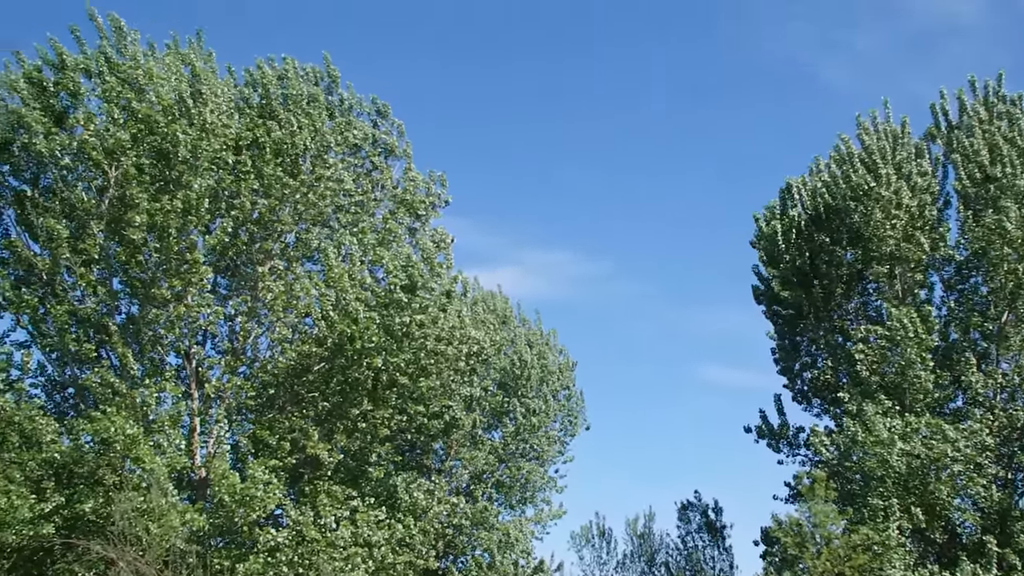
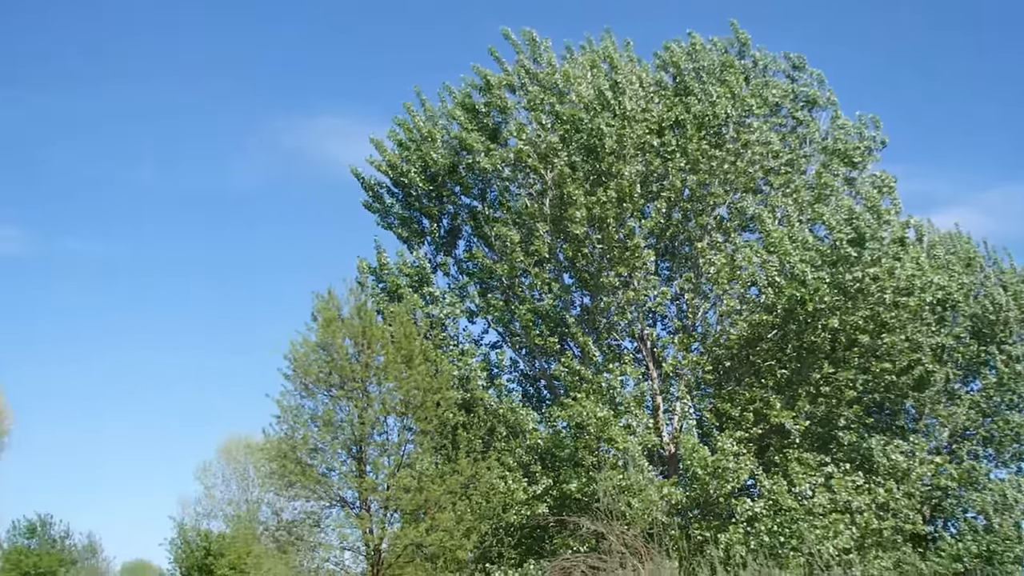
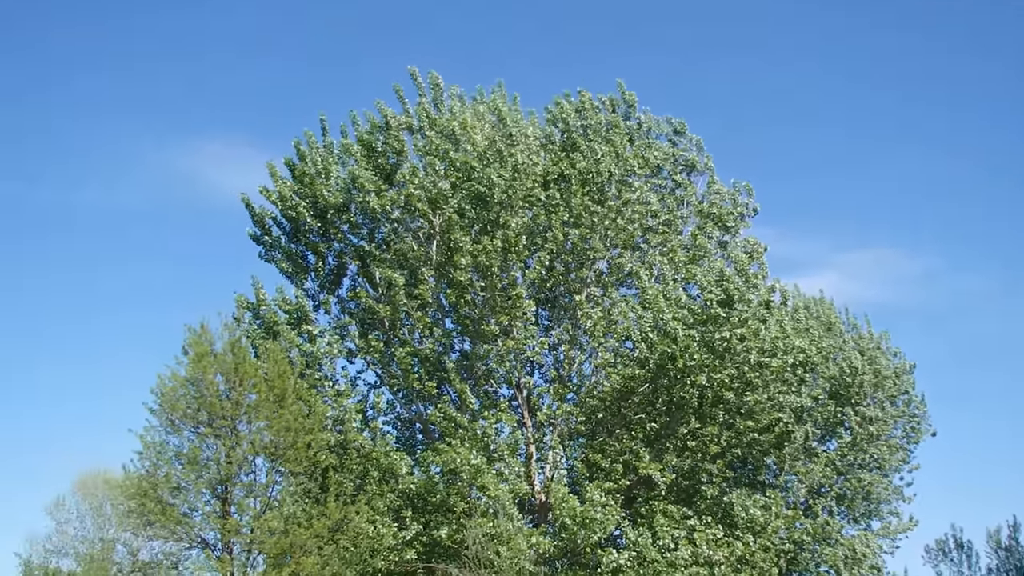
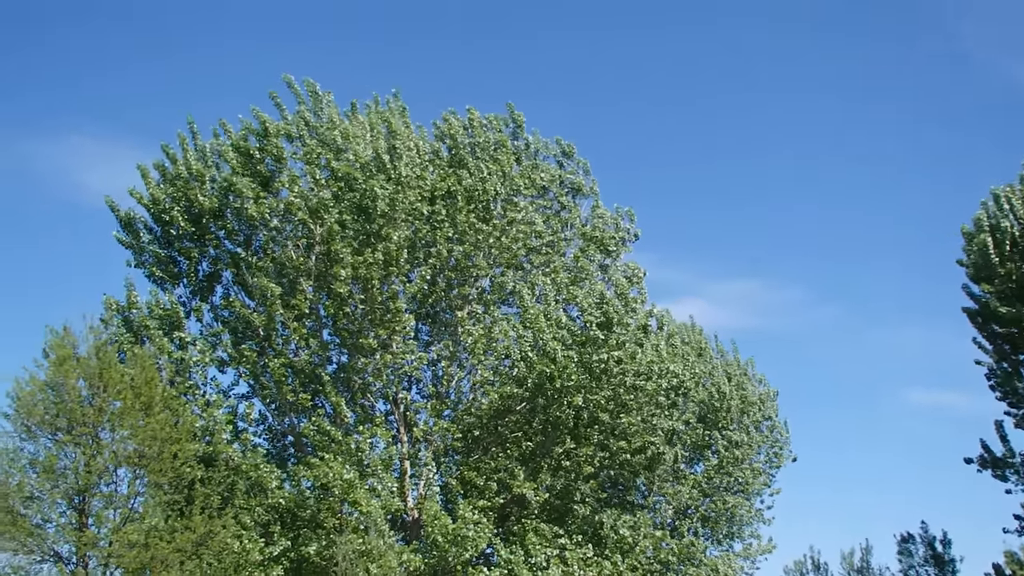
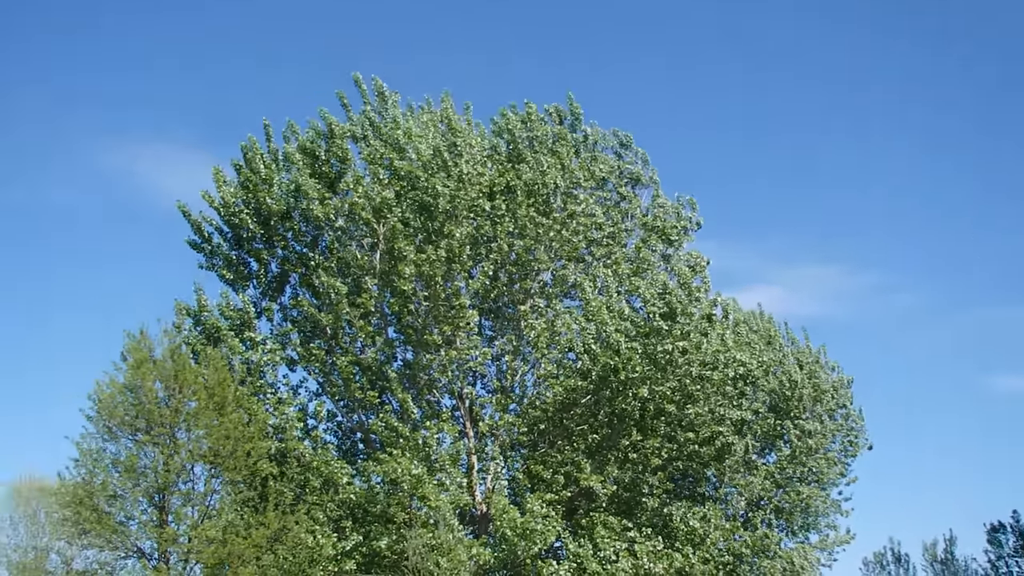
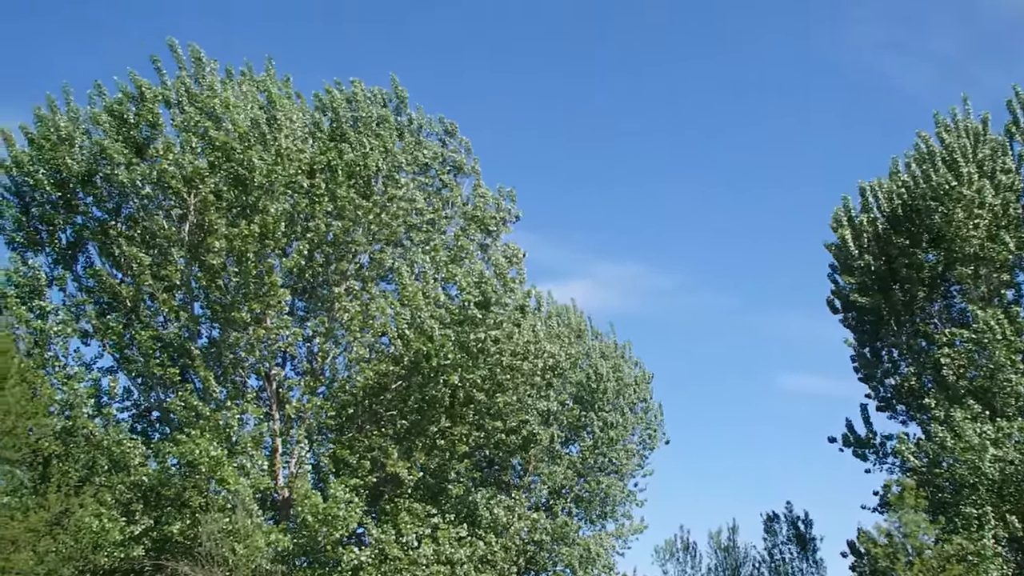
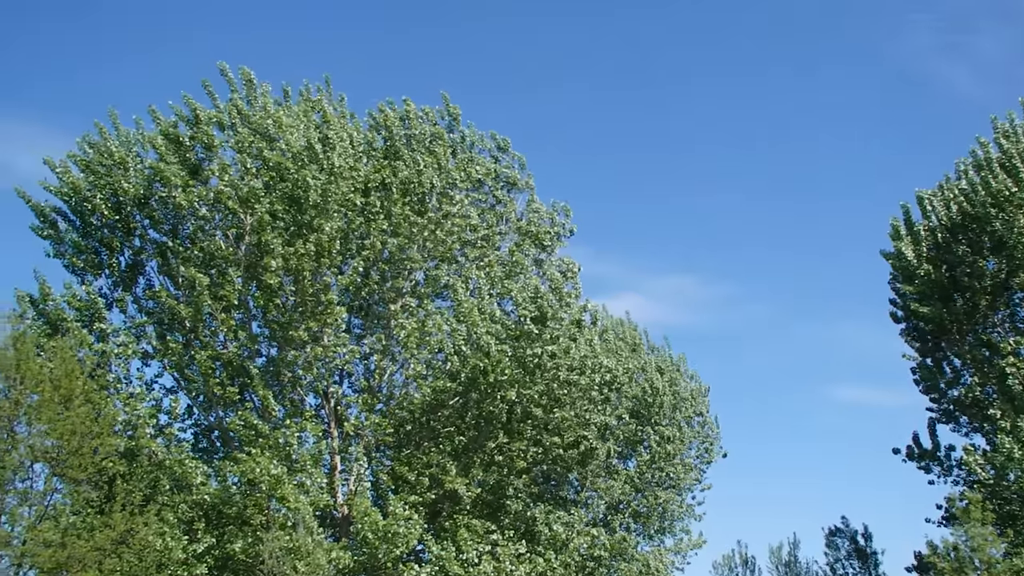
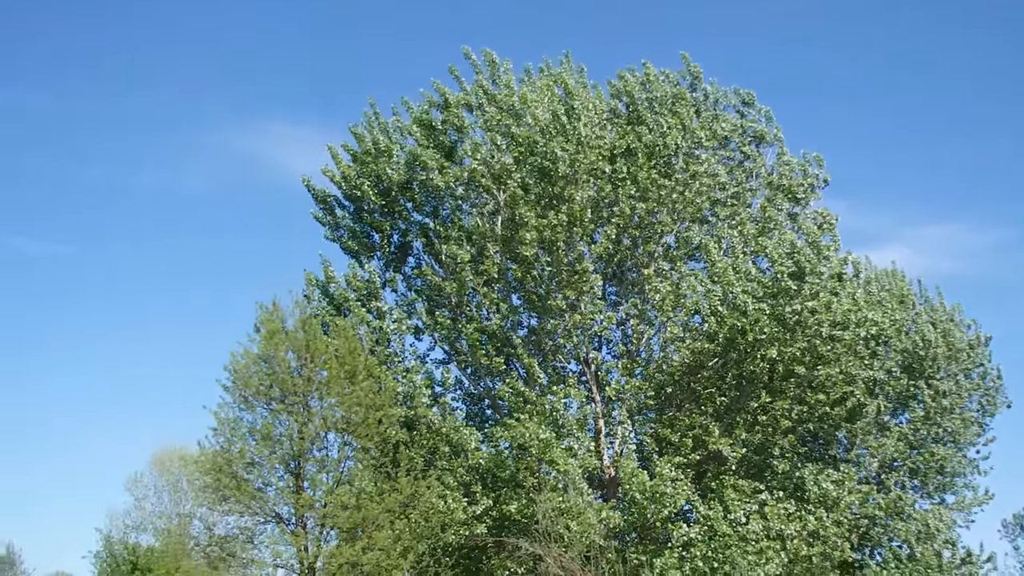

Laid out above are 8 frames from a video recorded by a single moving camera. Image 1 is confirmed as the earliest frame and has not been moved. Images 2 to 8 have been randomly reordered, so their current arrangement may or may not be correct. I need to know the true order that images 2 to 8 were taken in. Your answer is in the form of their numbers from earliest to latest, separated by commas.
6, 7, 4, 5, 3, 8, 2
